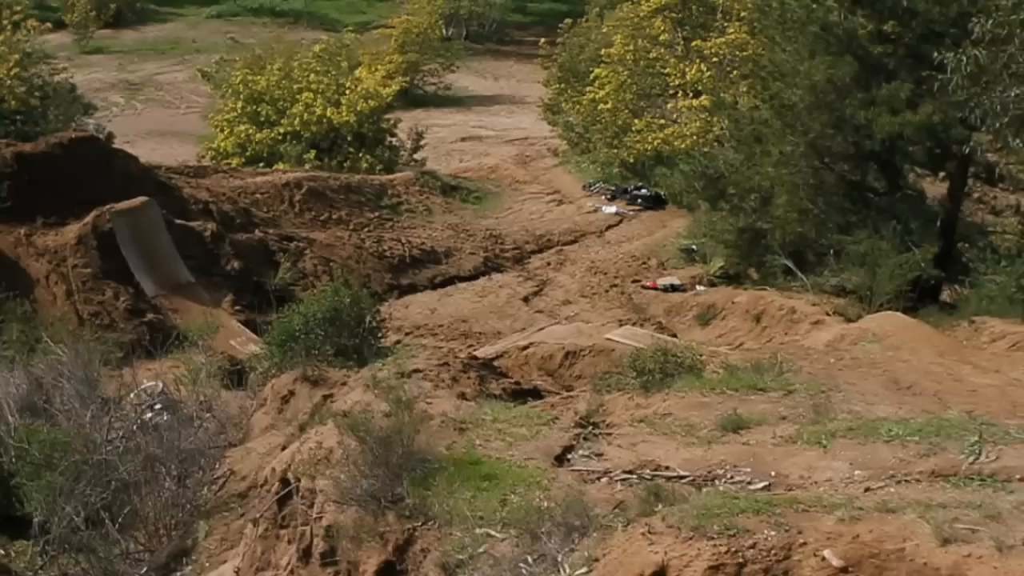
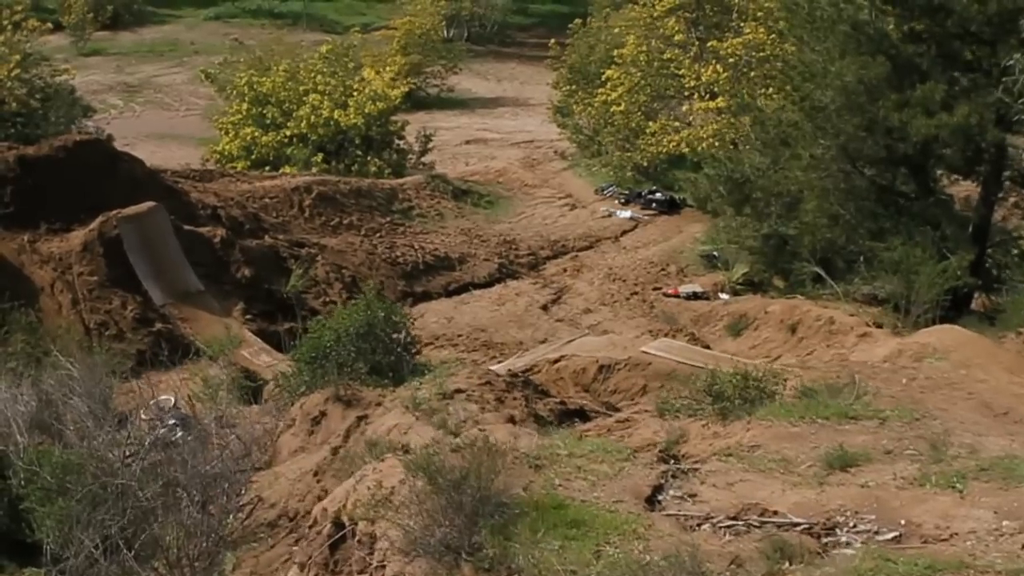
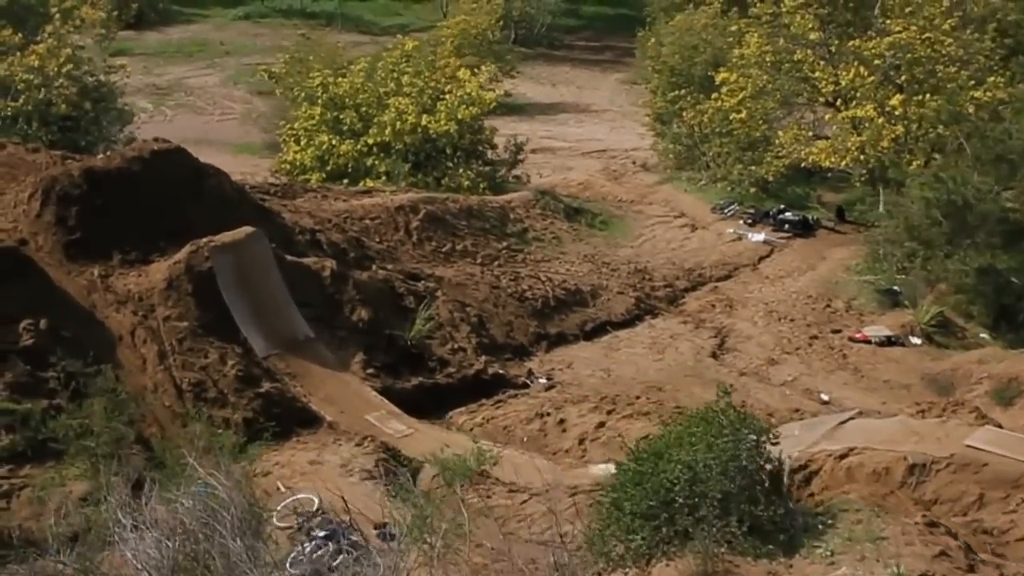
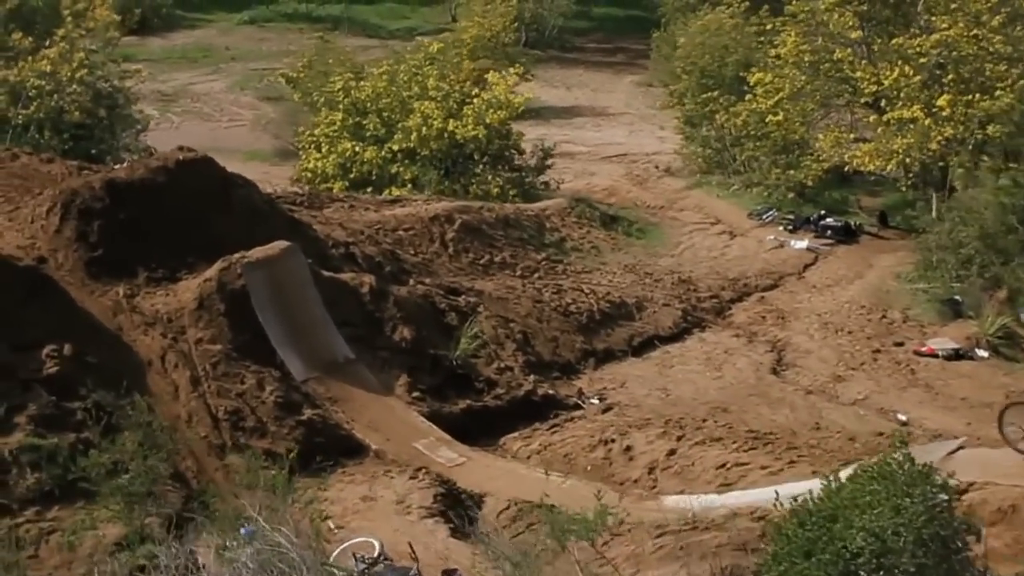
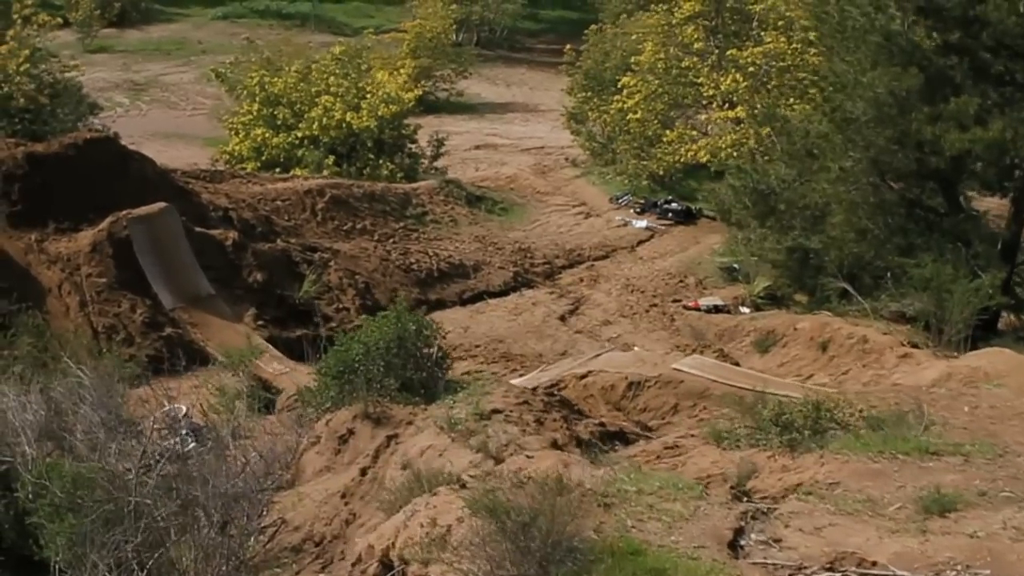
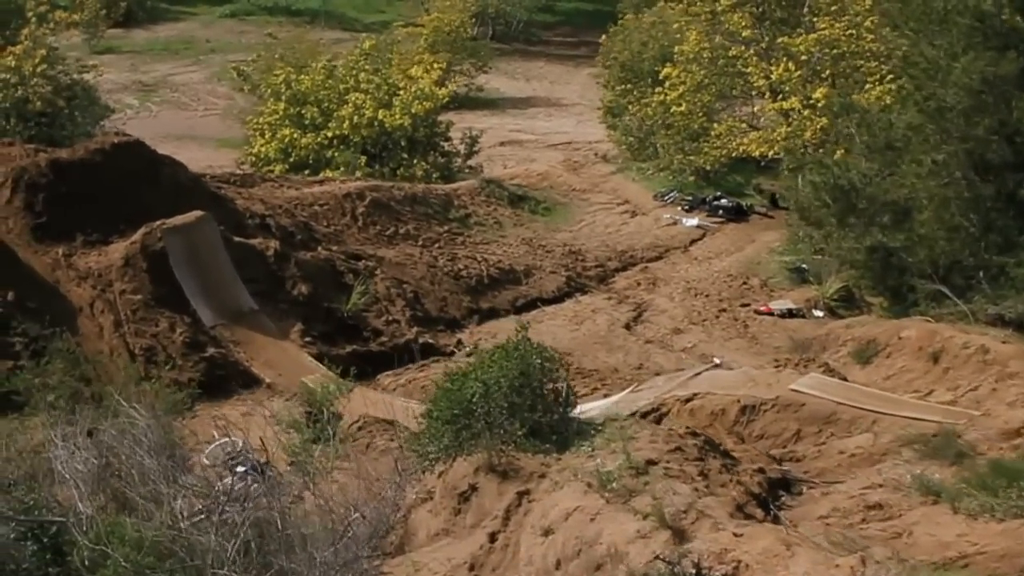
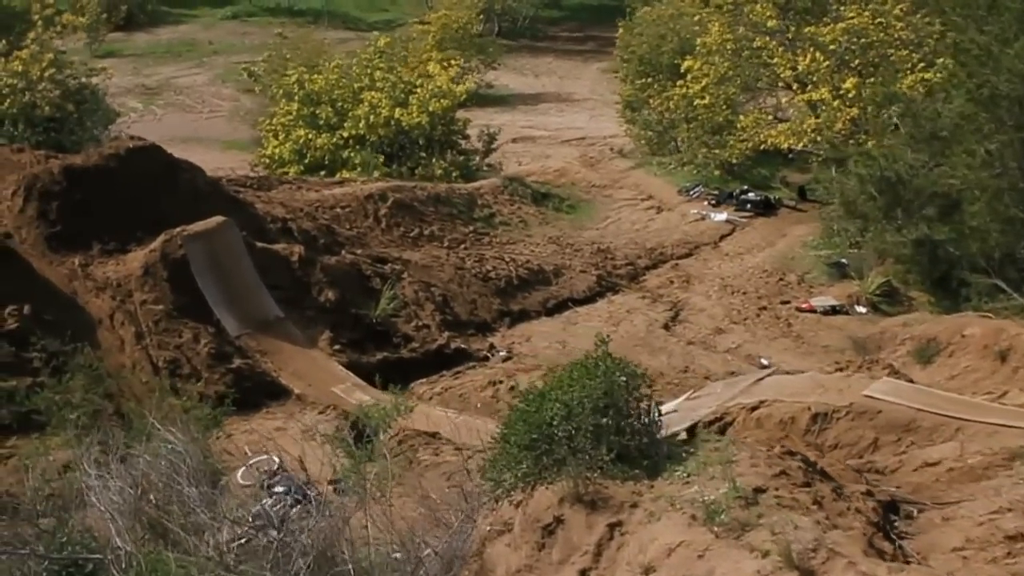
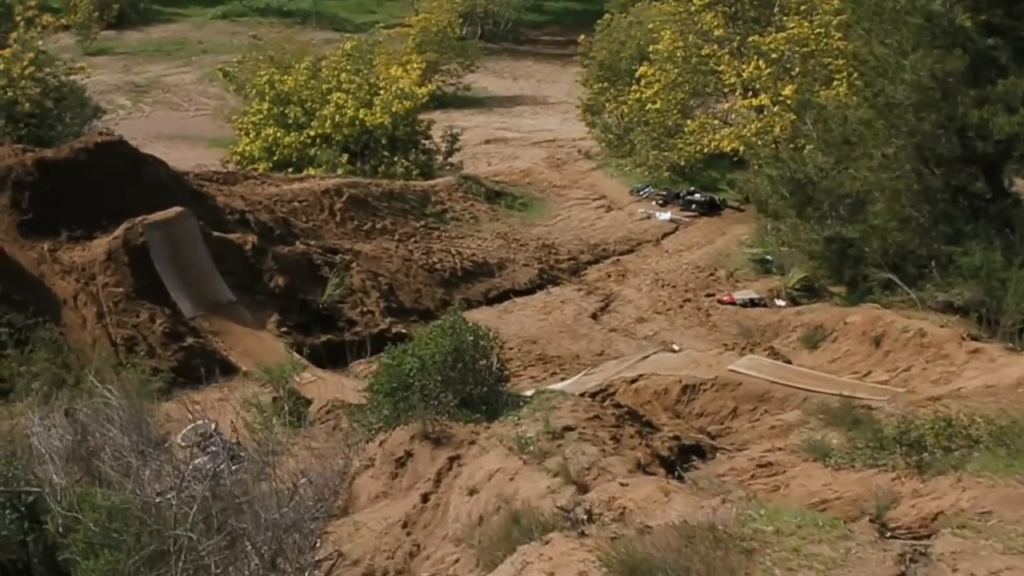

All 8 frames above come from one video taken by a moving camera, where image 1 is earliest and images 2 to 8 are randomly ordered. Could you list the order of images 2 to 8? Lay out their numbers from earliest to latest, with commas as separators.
2, 5, 8, 6, 7, 3, 4
